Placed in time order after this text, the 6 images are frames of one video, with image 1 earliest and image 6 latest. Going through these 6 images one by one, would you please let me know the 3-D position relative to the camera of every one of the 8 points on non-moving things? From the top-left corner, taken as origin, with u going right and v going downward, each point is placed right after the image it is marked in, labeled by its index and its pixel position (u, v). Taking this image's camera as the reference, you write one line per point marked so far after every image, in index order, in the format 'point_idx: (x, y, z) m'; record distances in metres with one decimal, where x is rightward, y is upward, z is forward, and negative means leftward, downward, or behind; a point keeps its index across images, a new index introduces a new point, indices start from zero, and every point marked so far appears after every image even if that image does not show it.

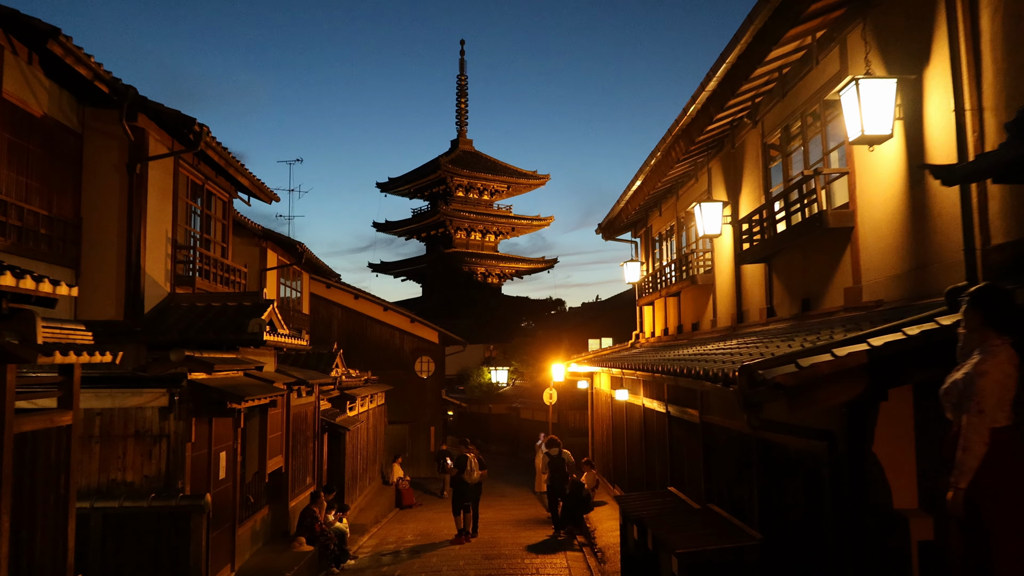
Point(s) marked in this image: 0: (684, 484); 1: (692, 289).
0: (+2.0, -2.3, +9.5) m
1: (+3.0, 0.0, +13.4) m
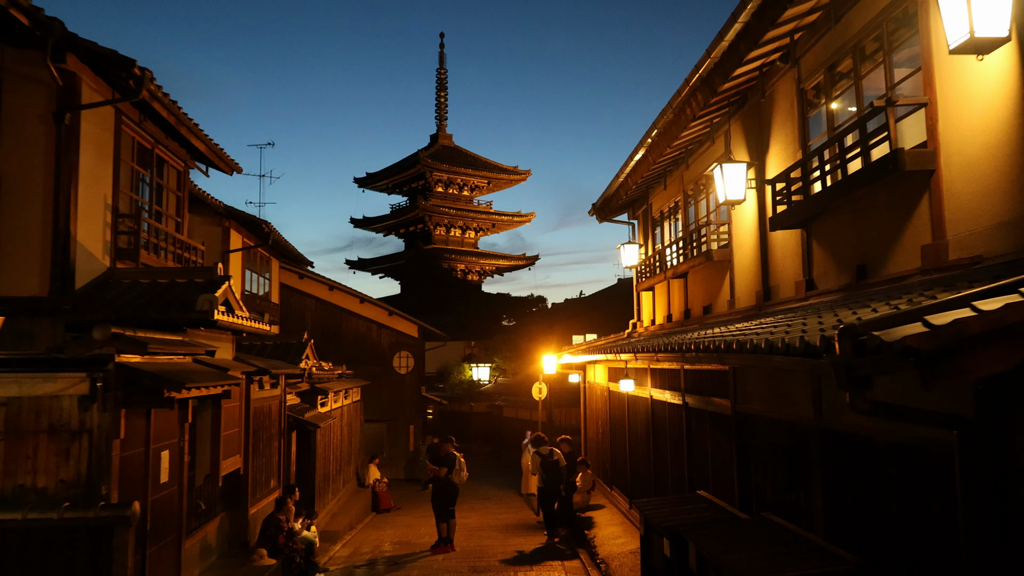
0: (+2.0, -2.0, +8.1) m
1: (+2.8, +0.3, +12.0) m
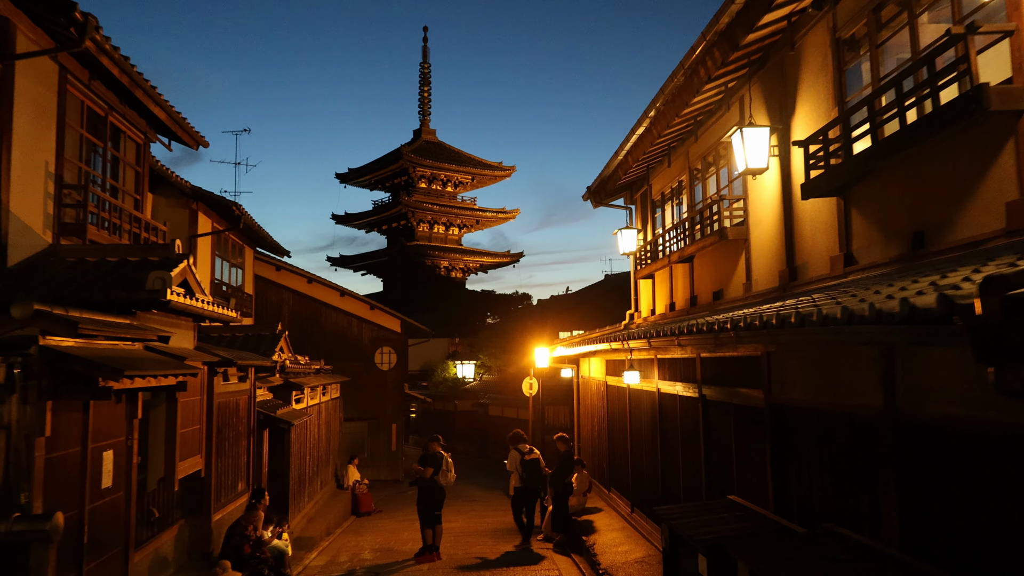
0: (+2.0, -1.8, +7.1) m
1: (+2.7, +0.5, +11.0) m
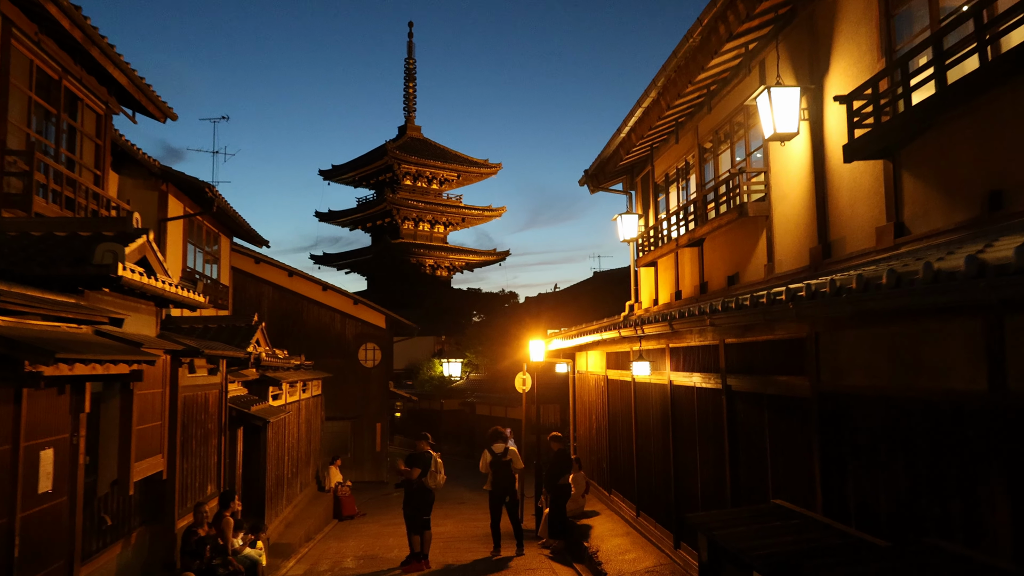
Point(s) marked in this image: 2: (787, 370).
0: (+2.0, -1.6, +6.2) m
1: (+2.7, +0.7, +10.1) m
2: (+2.1, -0.6, +6.2) m
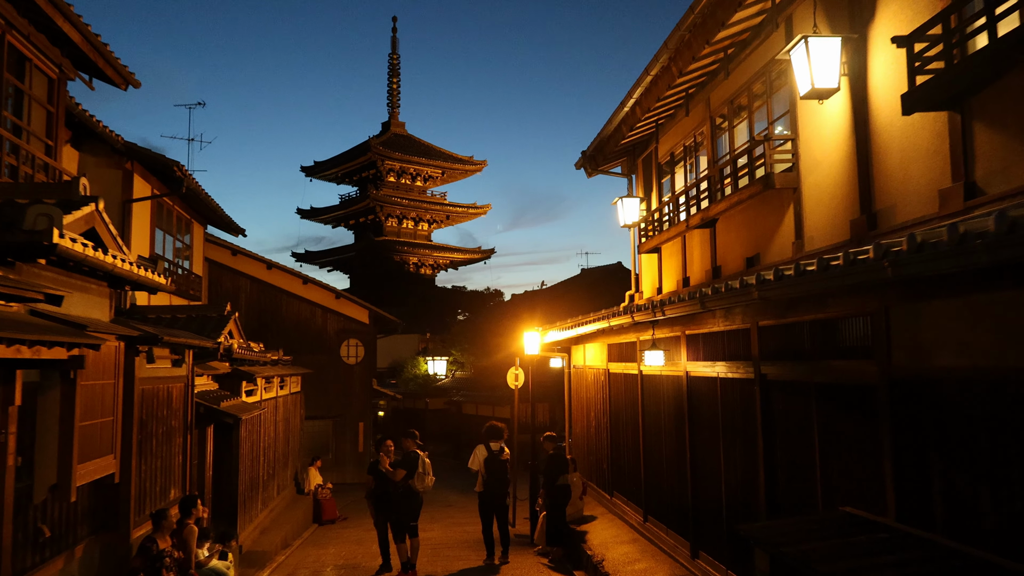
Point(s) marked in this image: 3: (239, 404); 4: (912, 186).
0: (+2.1, -1.4, +5.3) m
1: (+2.6, +0.9, +9.2) m
2: (+2.1, -0.4, +5.3) m
3: (-4.0, -1.7, +11.9) m
4: (+3.0, +0.8, +6.2) m
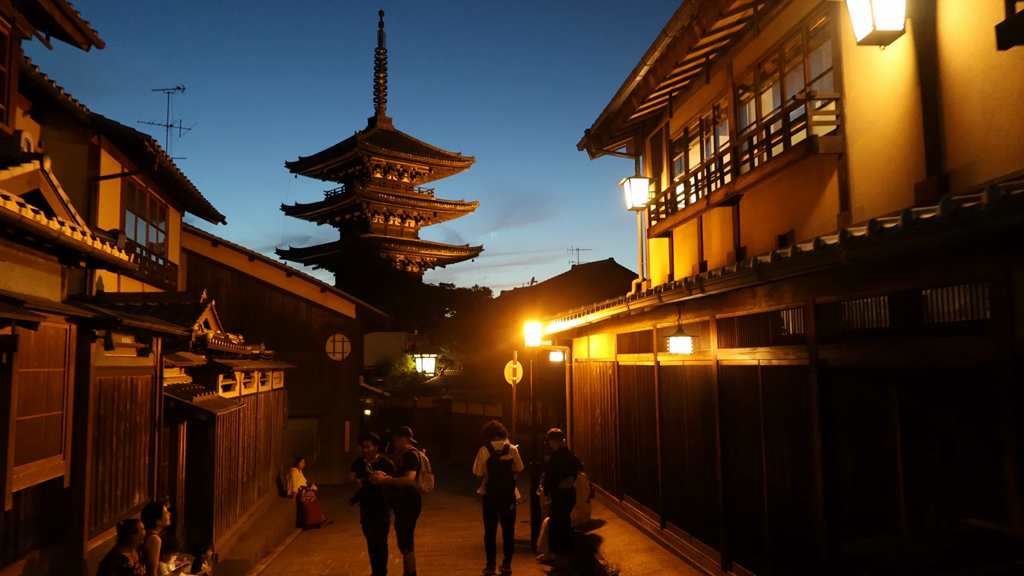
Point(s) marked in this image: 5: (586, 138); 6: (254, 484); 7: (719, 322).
0: (+2.2, -1.2, +4.4) m
1: (+2.7, +1.1, +8.3) m
2: (+2.3, -0.2, +4.4) m
3: (-4.0, -1.5, +10.9) m
4: (+3.2, +1.0, +5.3) m
5: (+1.2, +2.5, +13.5) m
6: (-4.3, -3.3, +13.6) m
7: (+1.9, -0.3, +7.5) m
